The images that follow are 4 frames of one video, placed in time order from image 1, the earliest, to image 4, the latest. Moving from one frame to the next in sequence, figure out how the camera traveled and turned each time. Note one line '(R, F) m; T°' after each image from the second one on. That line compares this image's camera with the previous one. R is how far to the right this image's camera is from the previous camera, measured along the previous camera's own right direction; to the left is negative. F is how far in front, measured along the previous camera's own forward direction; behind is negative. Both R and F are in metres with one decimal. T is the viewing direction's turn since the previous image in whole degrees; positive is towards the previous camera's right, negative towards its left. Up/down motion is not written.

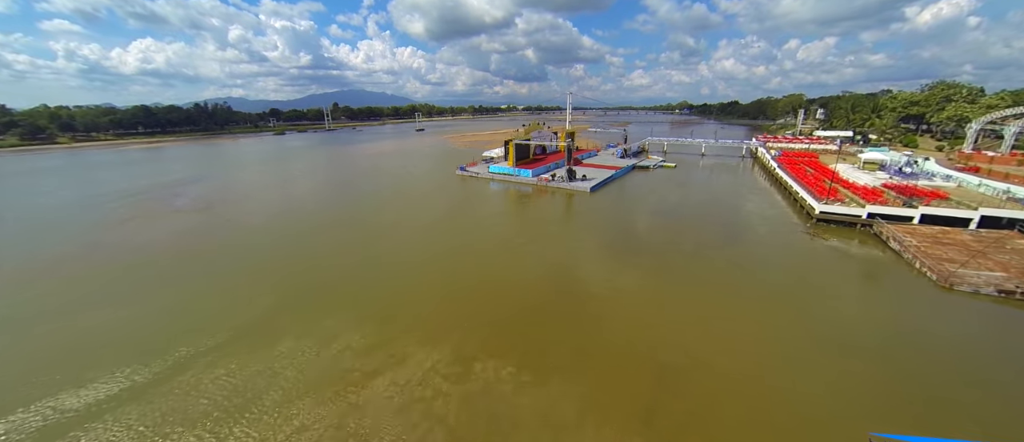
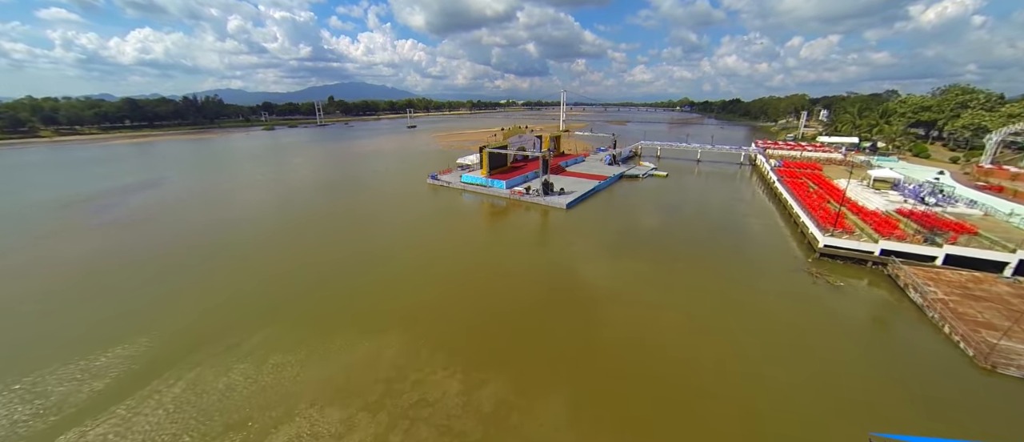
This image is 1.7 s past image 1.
(+1.3, +1.5) m; 0°
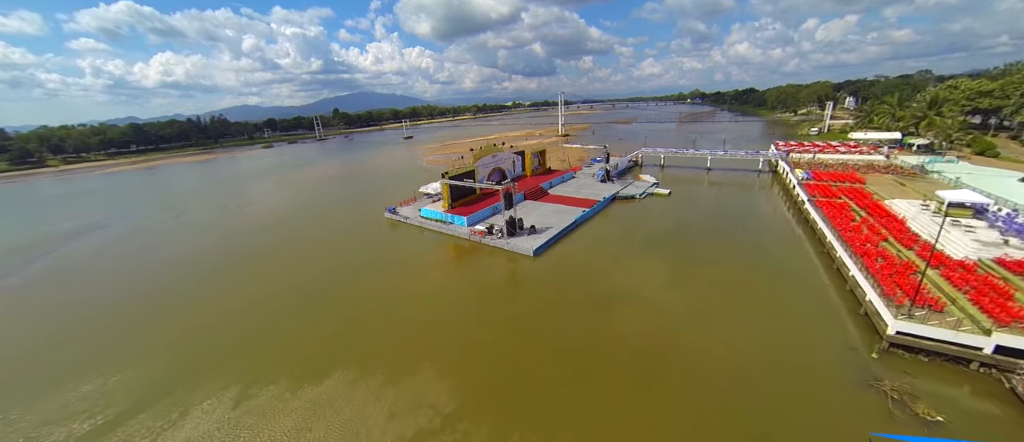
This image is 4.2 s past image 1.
(+1.9, +2.8) m; -2°
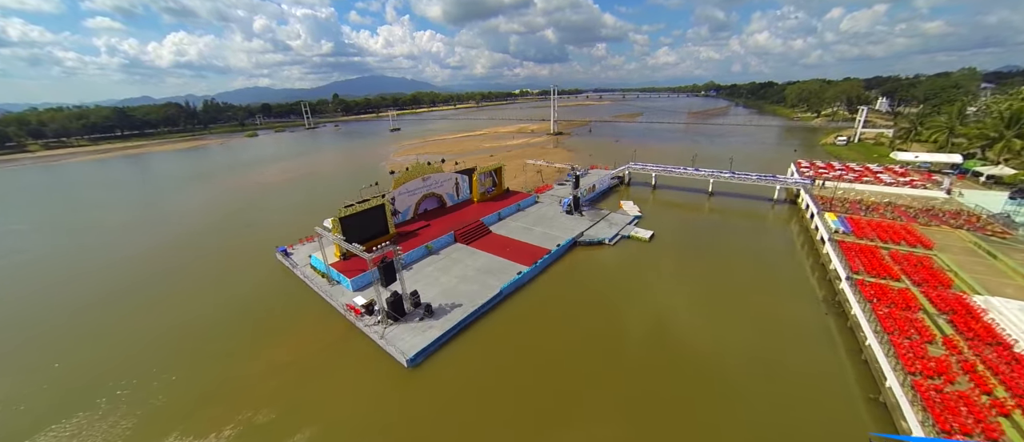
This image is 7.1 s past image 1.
(+2.8, +3.9) m; -1°
